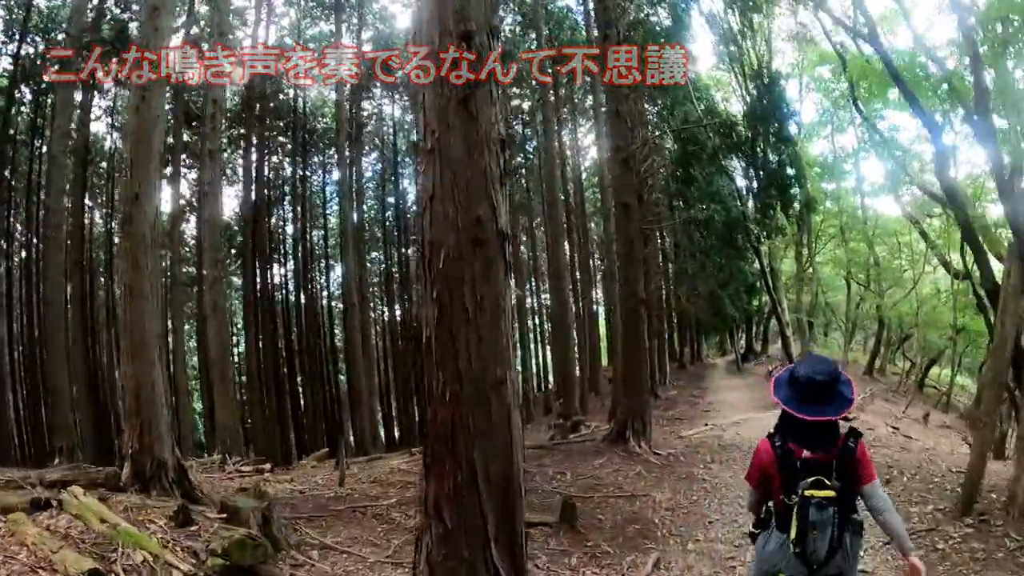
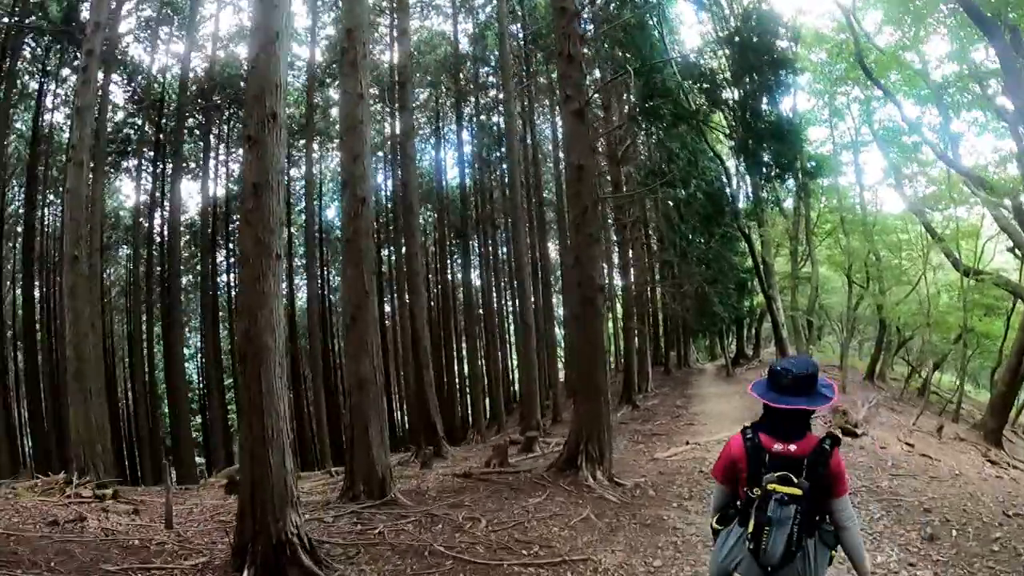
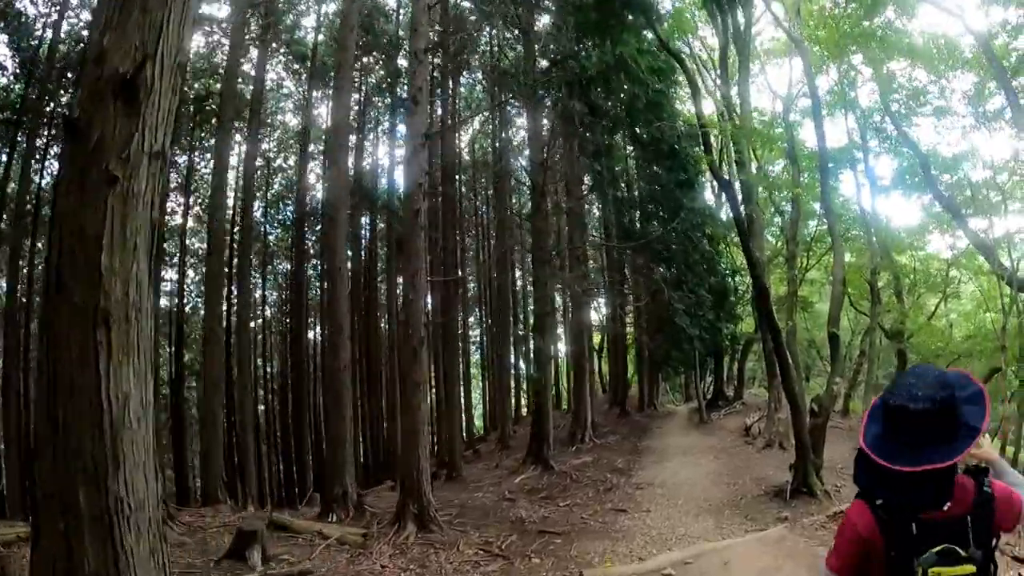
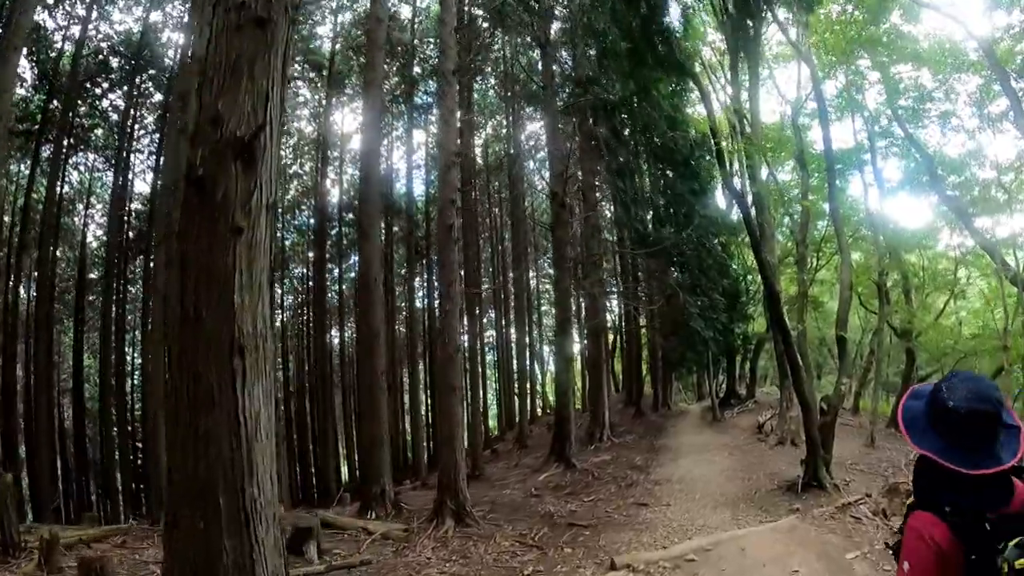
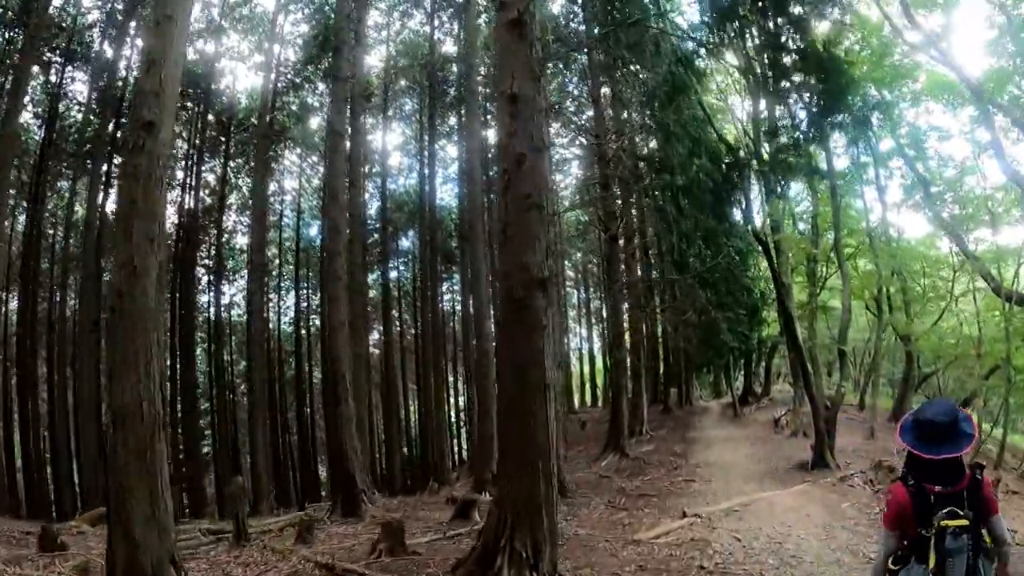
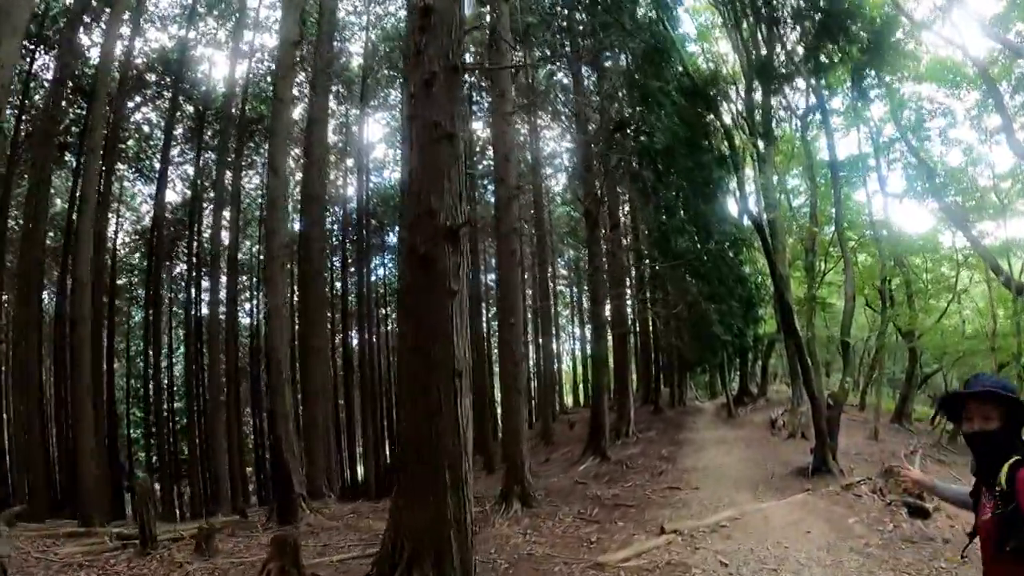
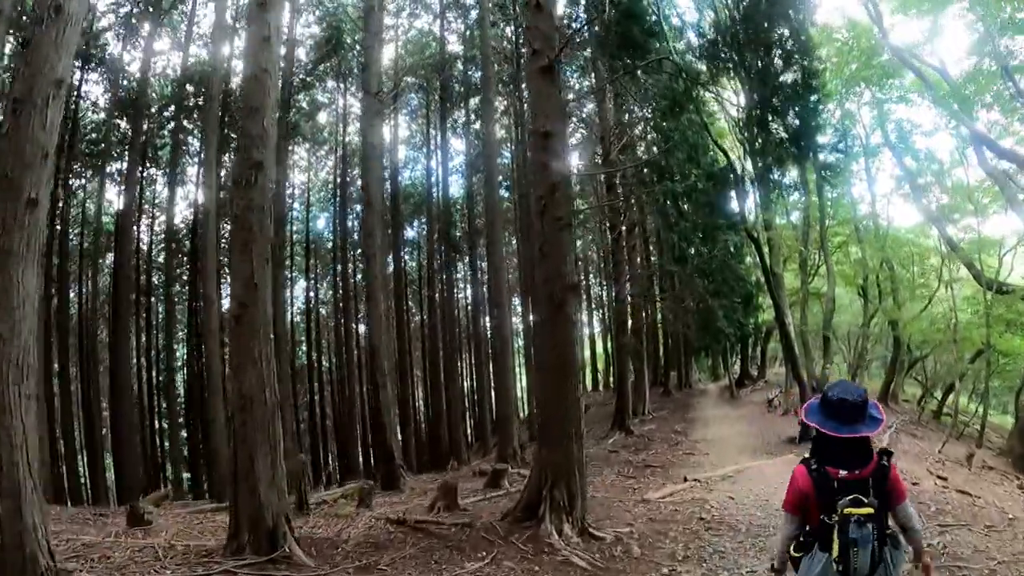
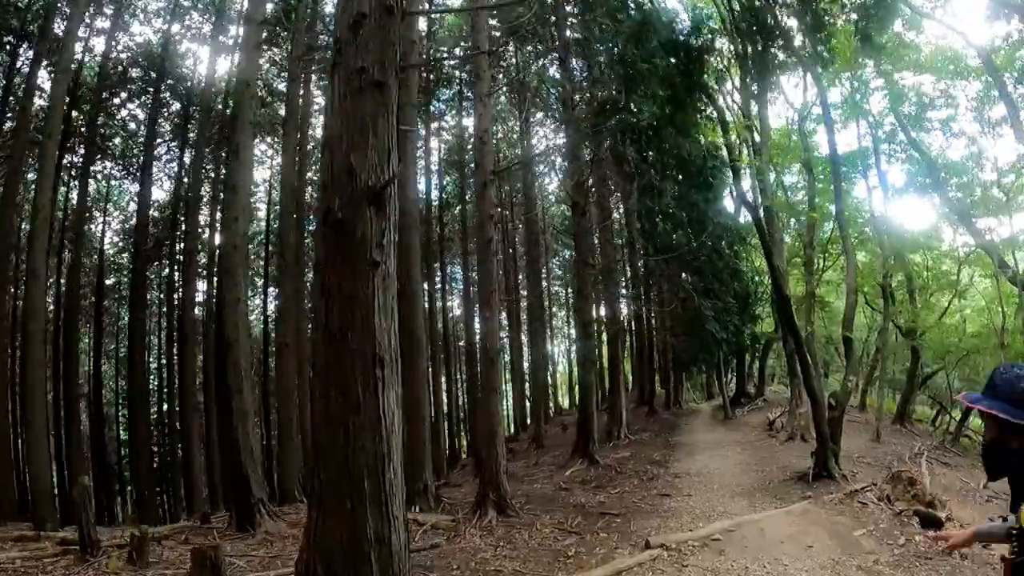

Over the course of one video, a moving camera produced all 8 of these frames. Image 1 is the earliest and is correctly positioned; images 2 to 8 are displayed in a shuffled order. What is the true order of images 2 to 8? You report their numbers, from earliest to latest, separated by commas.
2, 7, 5, 6, 8, 4, 3
